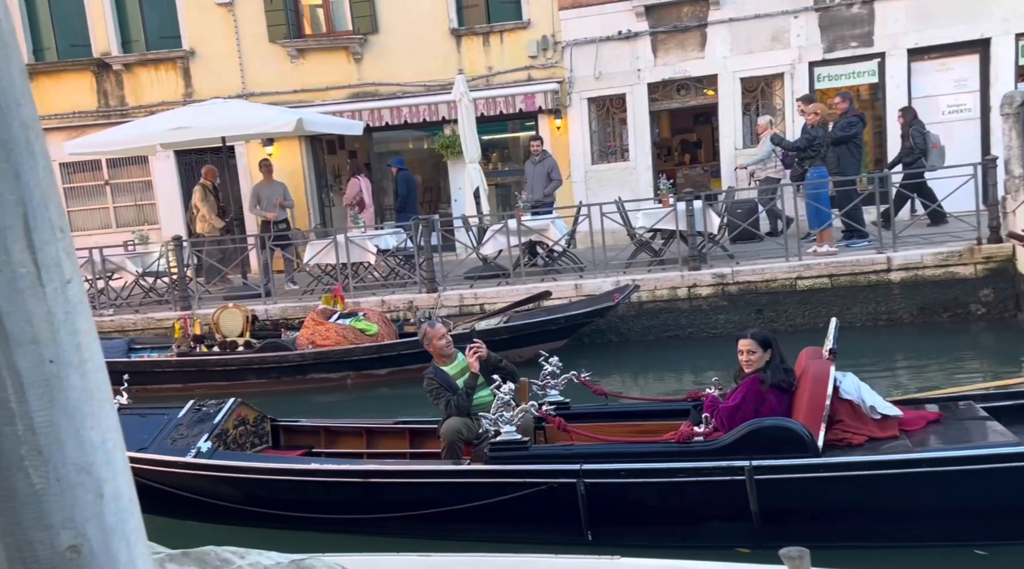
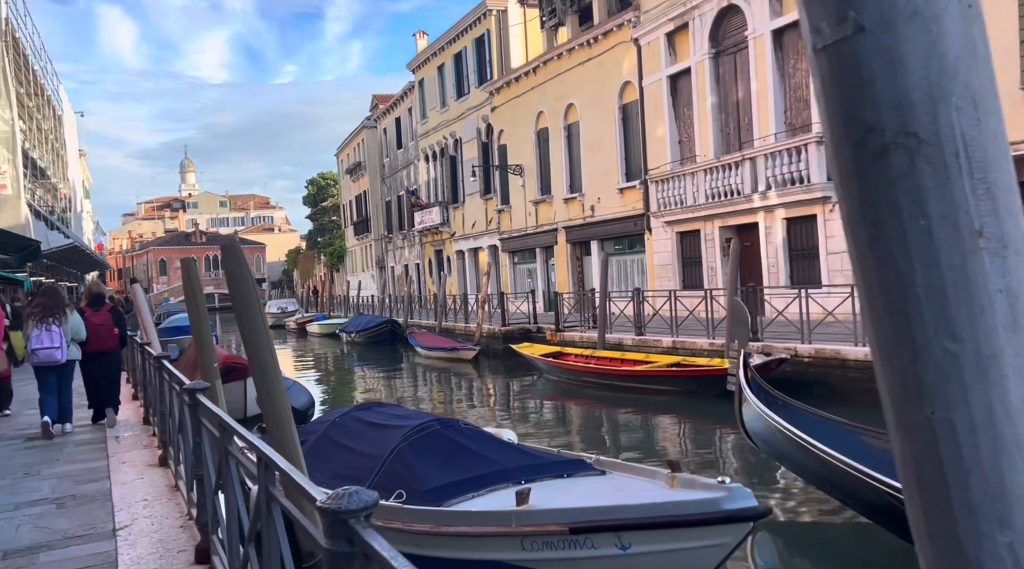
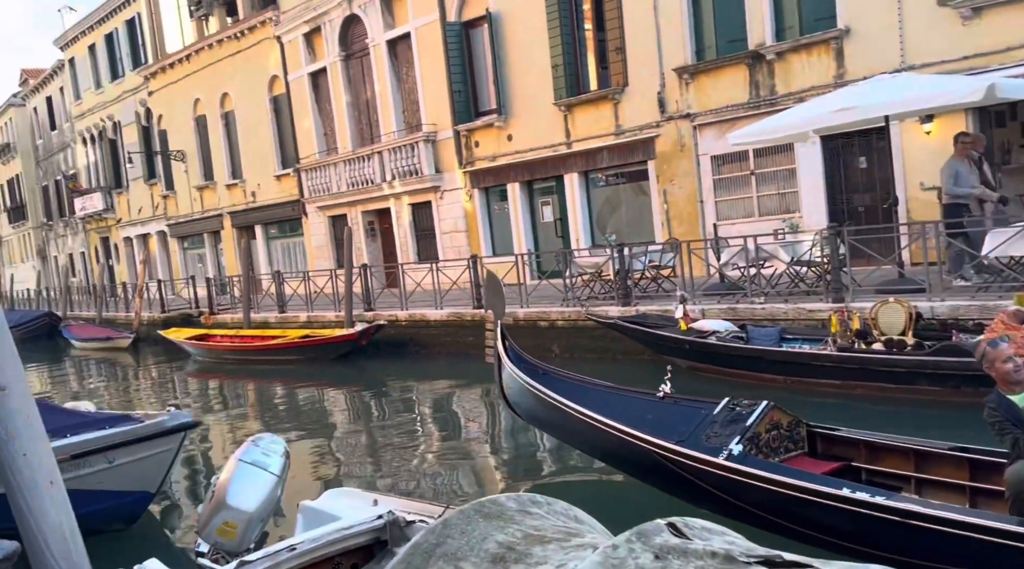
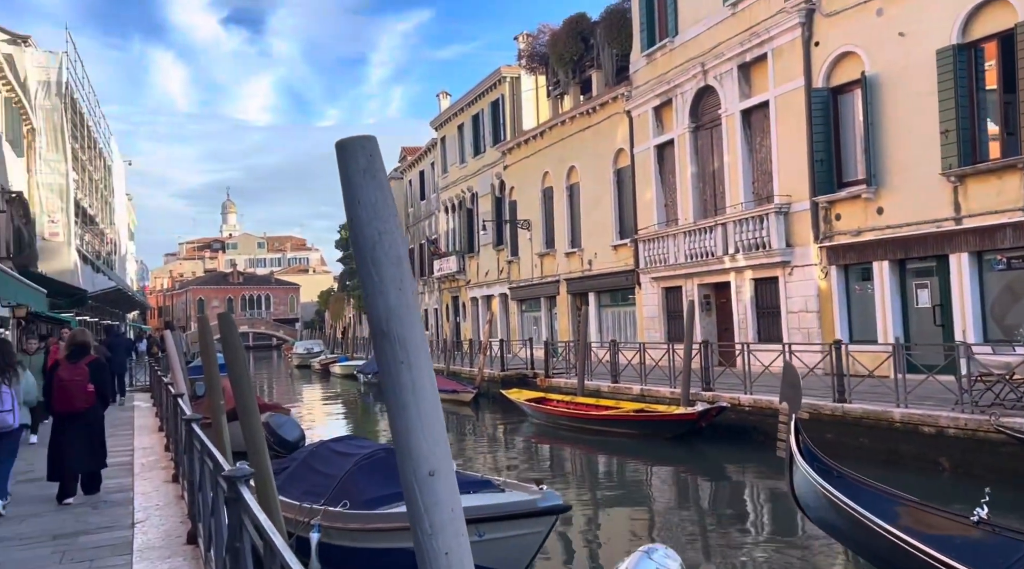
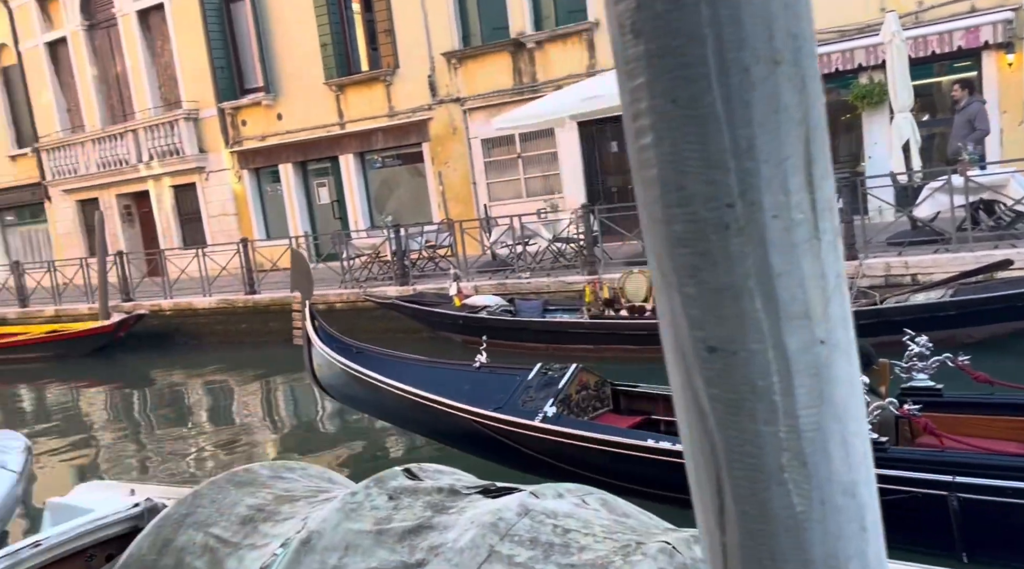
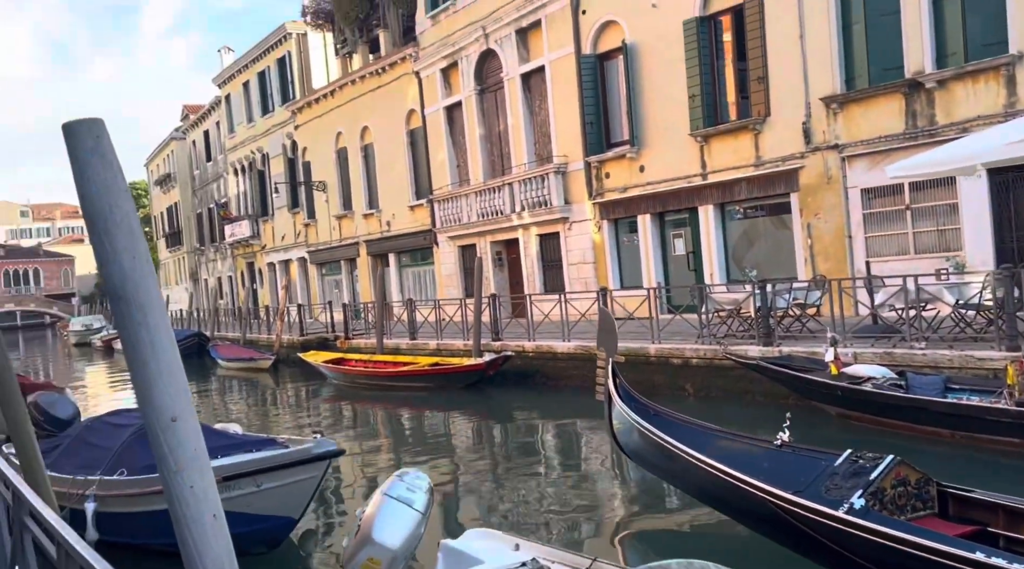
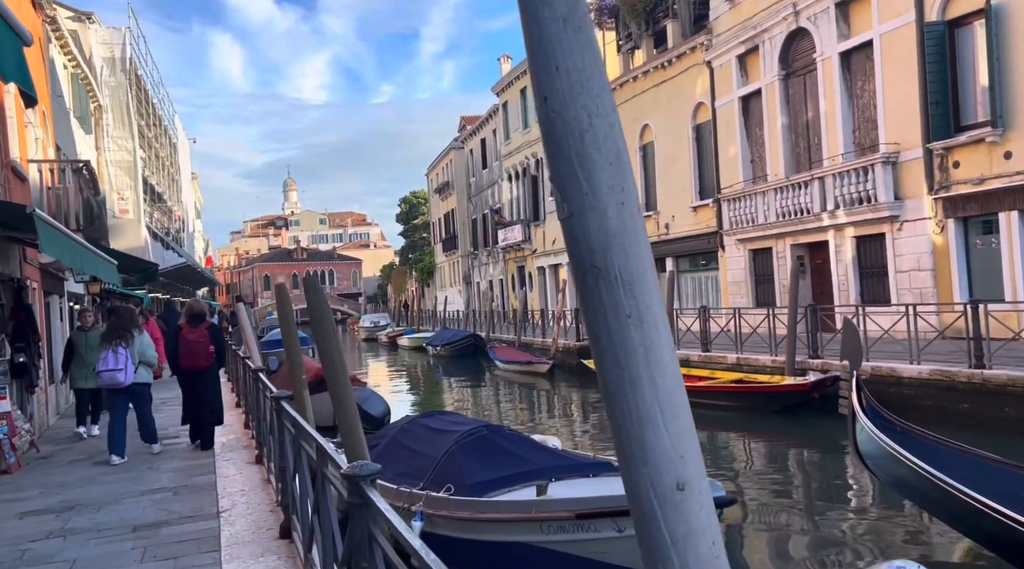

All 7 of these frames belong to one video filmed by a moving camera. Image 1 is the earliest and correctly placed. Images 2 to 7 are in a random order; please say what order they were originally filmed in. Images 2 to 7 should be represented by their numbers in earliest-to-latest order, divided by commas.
5, 3, 6, 4, 7, 2
